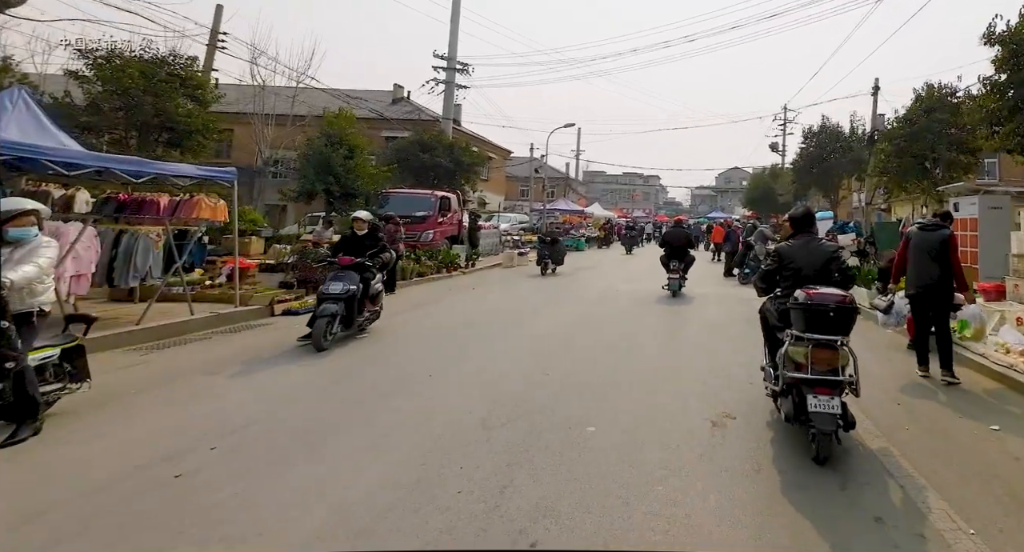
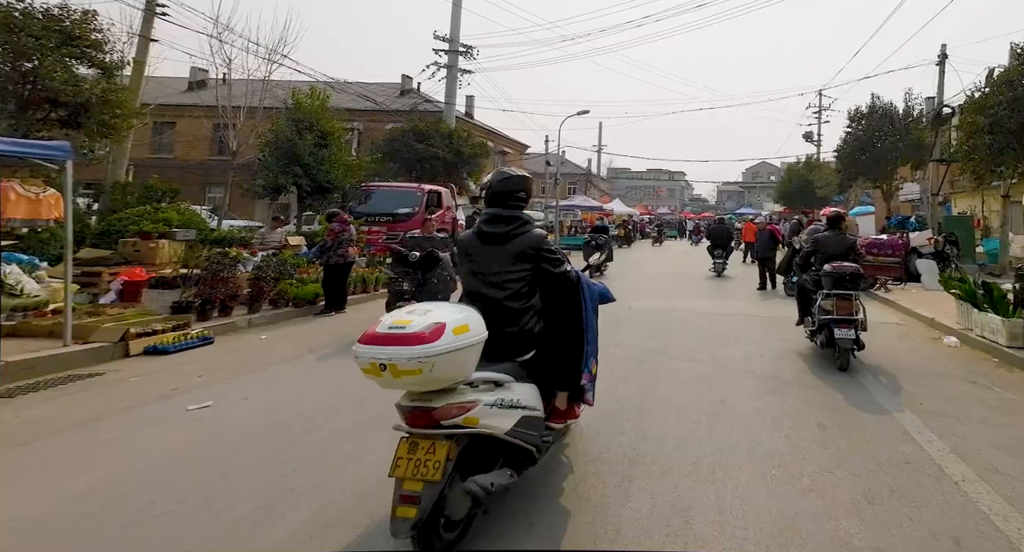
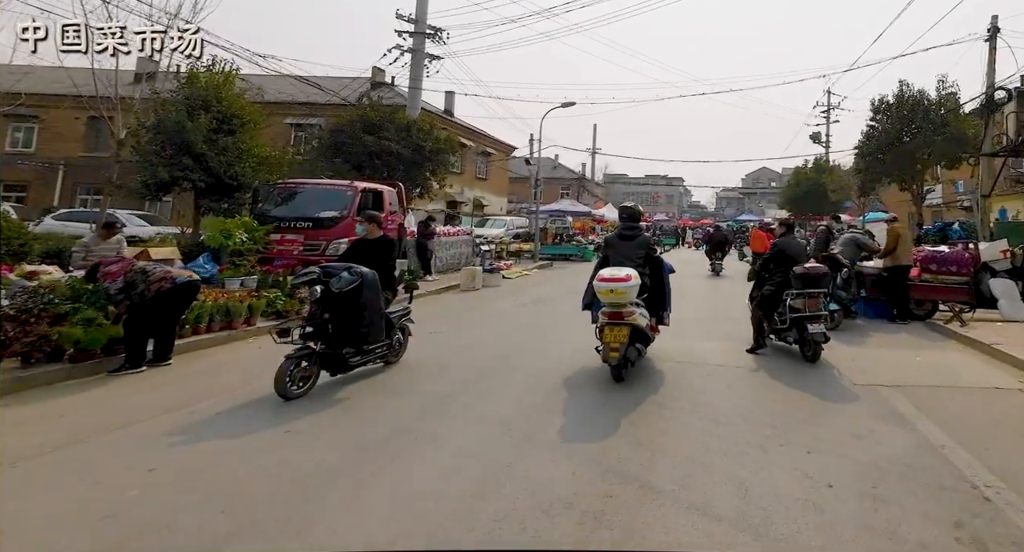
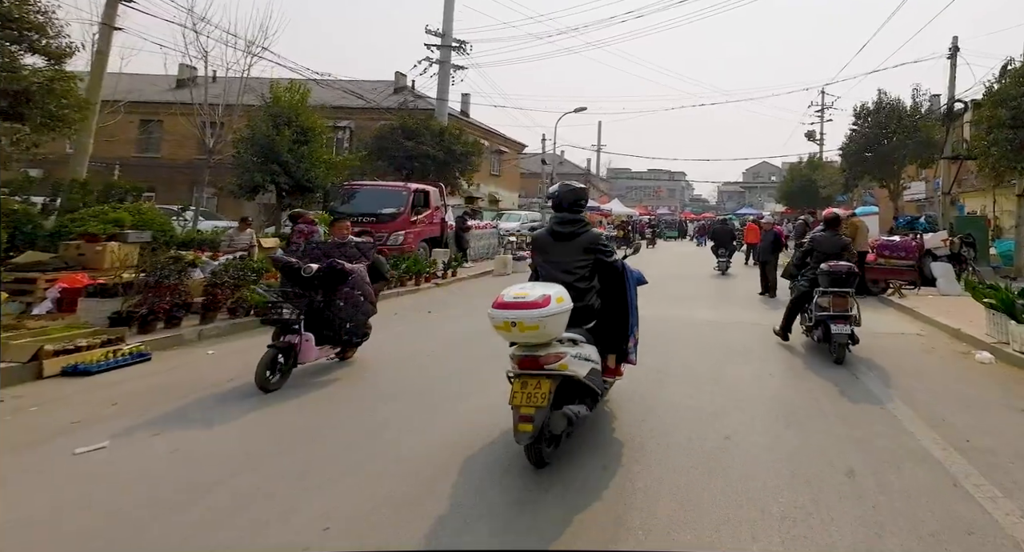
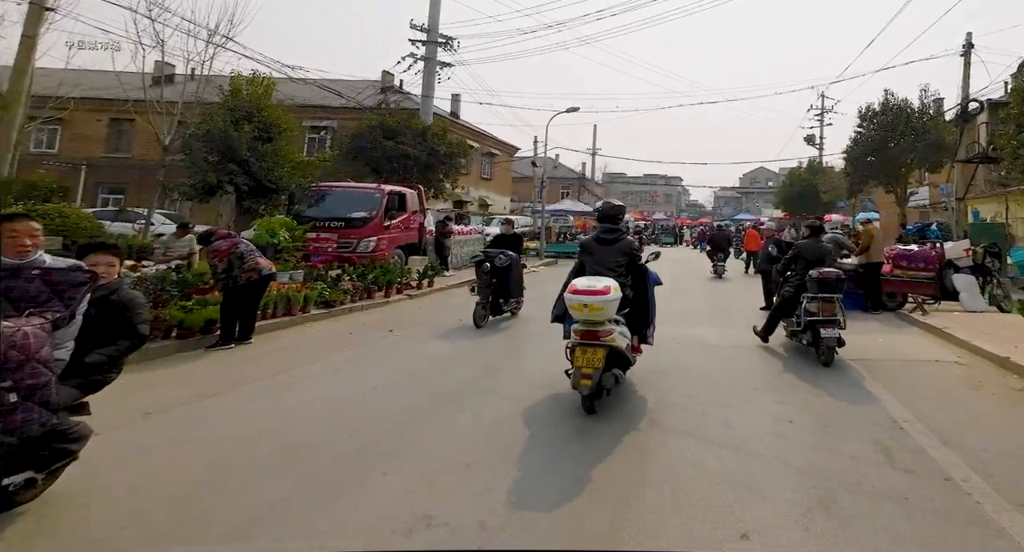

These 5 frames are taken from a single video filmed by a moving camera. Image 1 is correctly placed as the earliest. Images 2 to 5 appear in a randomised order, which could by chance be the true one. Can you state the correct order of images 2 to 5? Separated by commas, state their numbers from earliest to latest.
2, 4, 5, 3
